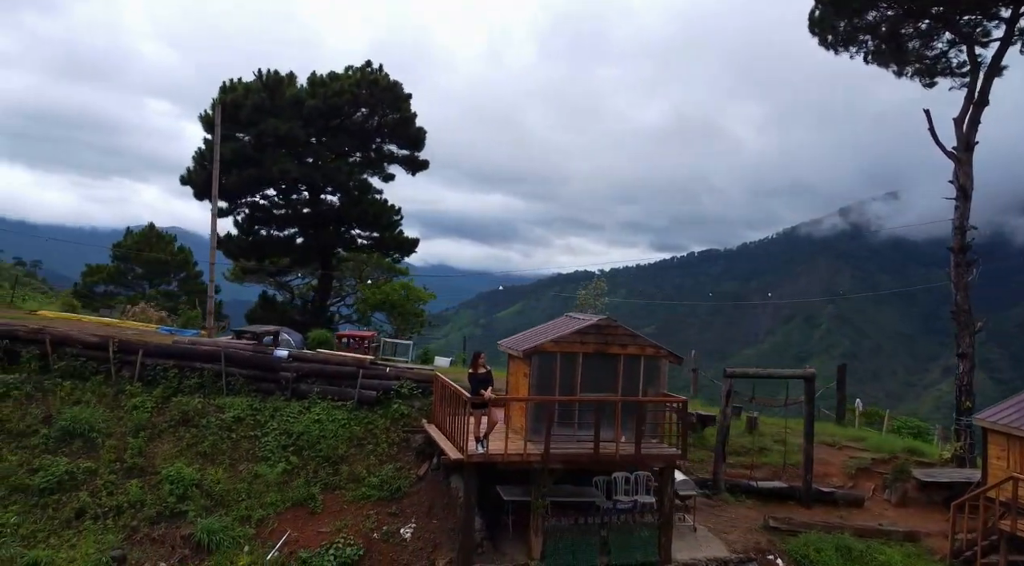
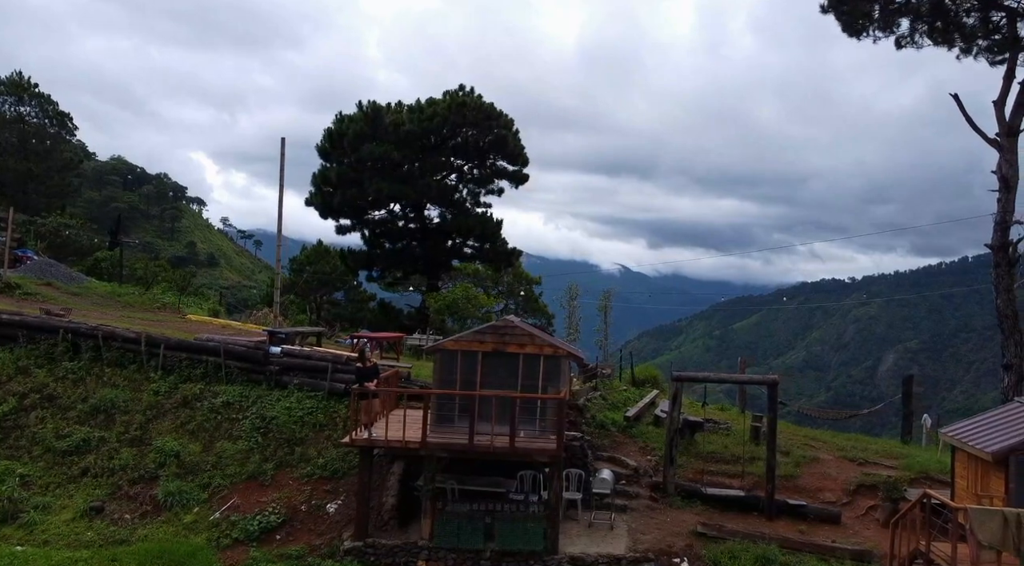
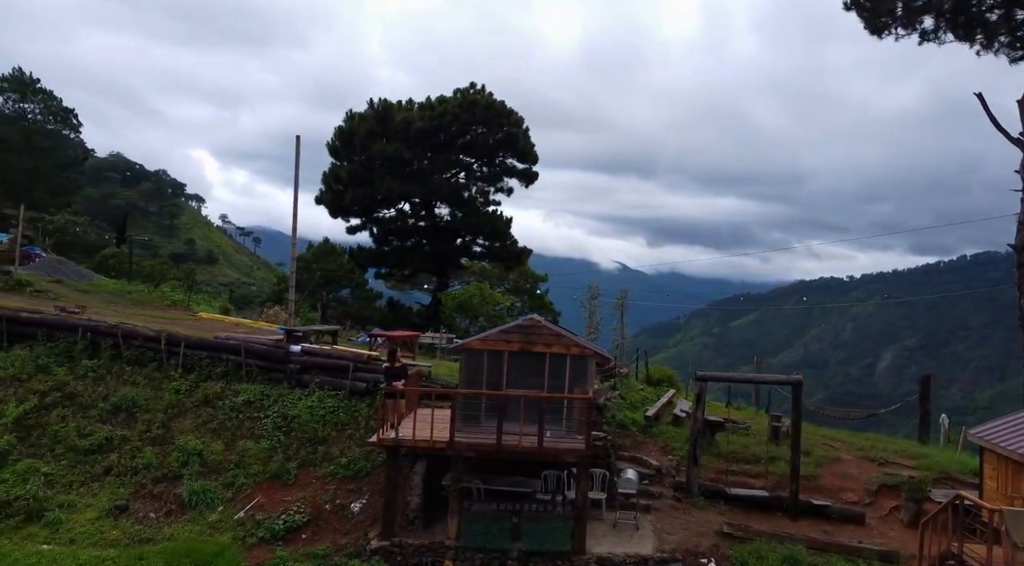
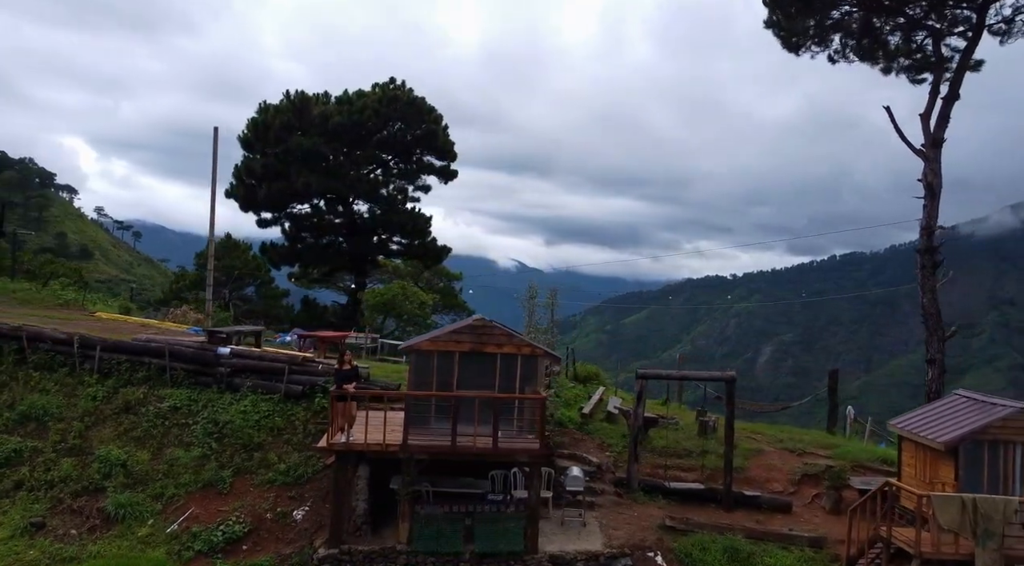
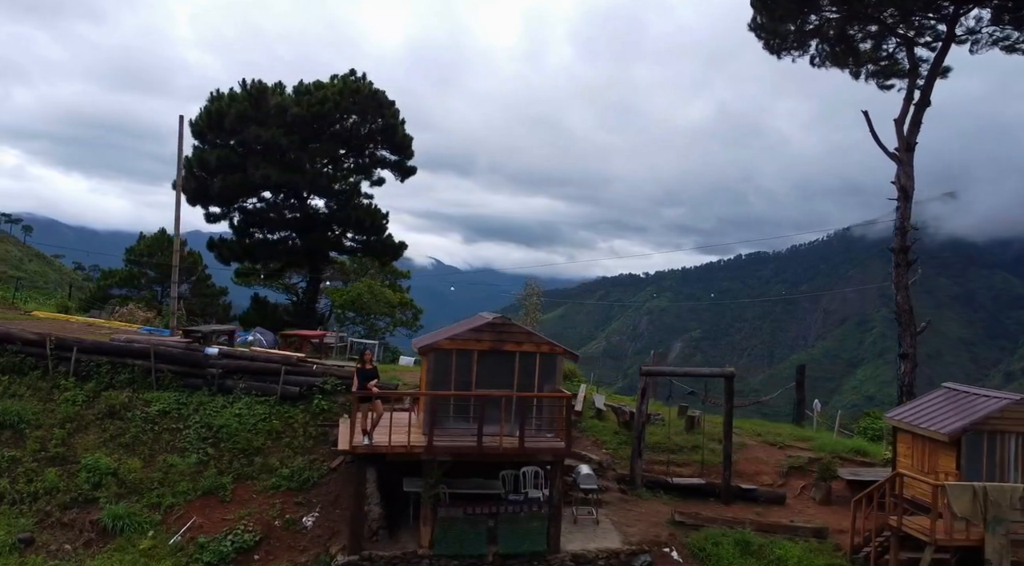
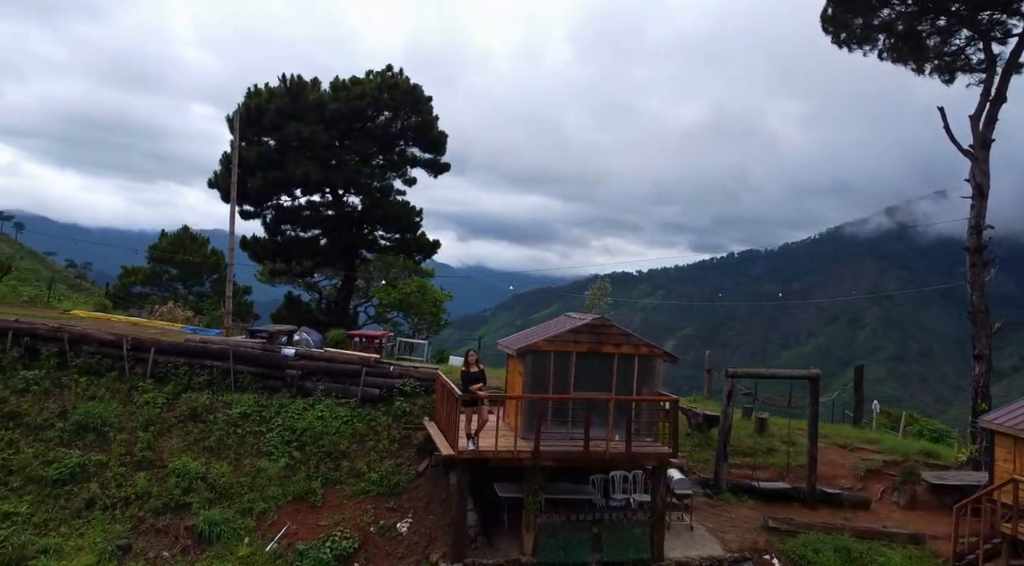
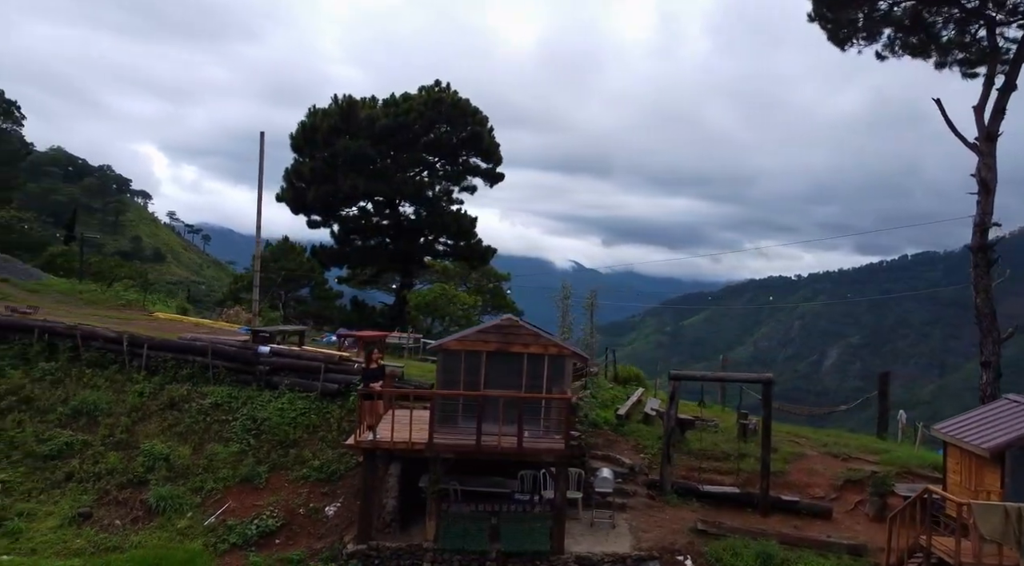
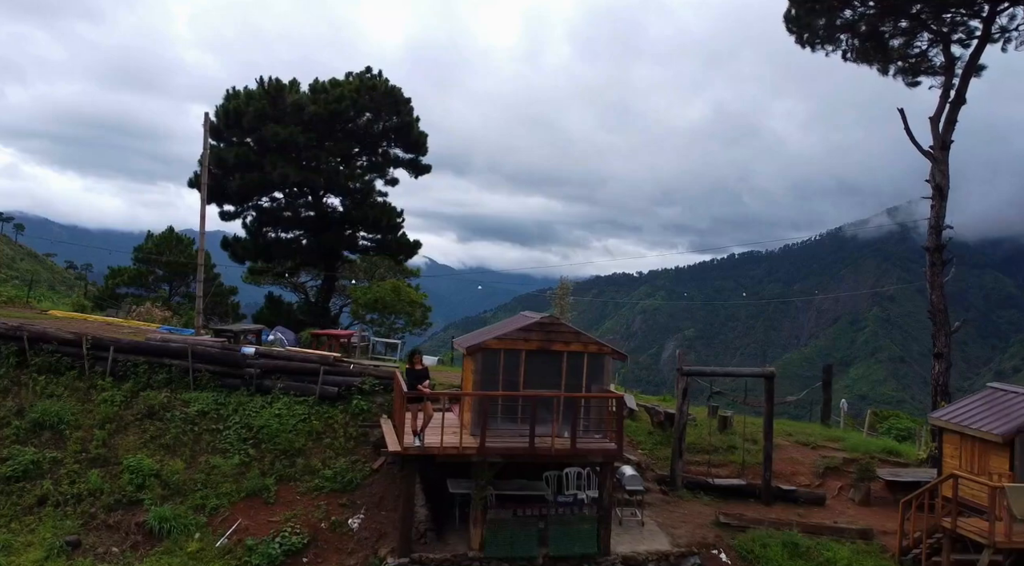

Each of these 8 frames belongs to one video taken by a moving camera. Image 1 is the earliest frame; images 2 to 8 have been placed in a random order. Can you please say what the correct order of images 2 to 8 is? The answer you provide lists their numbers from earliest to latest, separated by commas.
6, 8, 5, 4, 7, 3, 2
